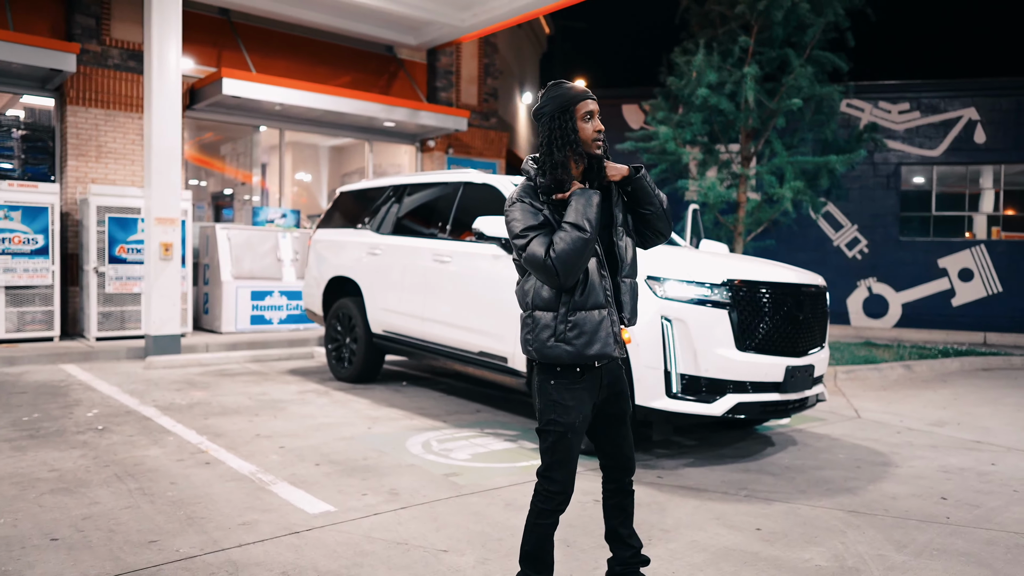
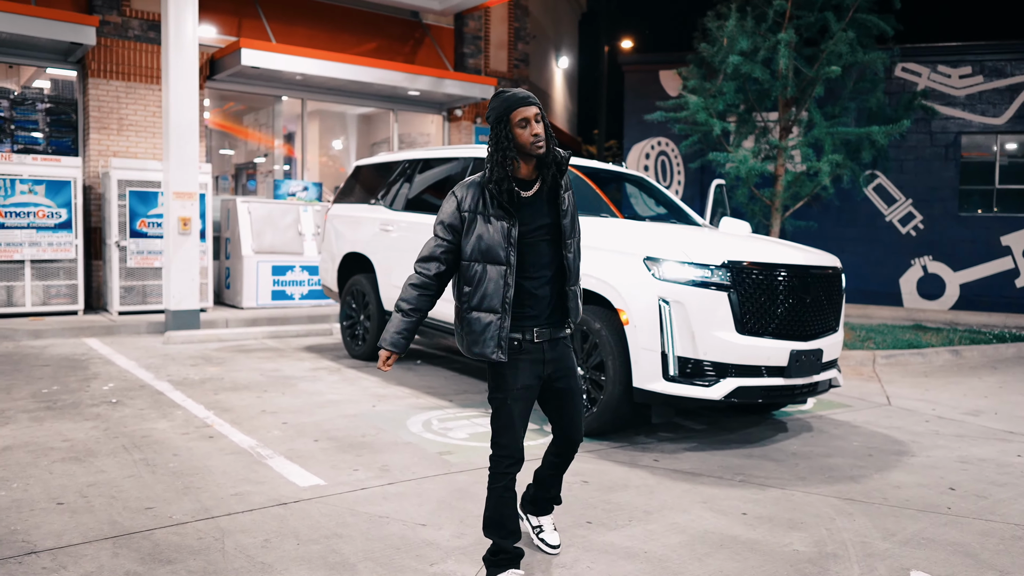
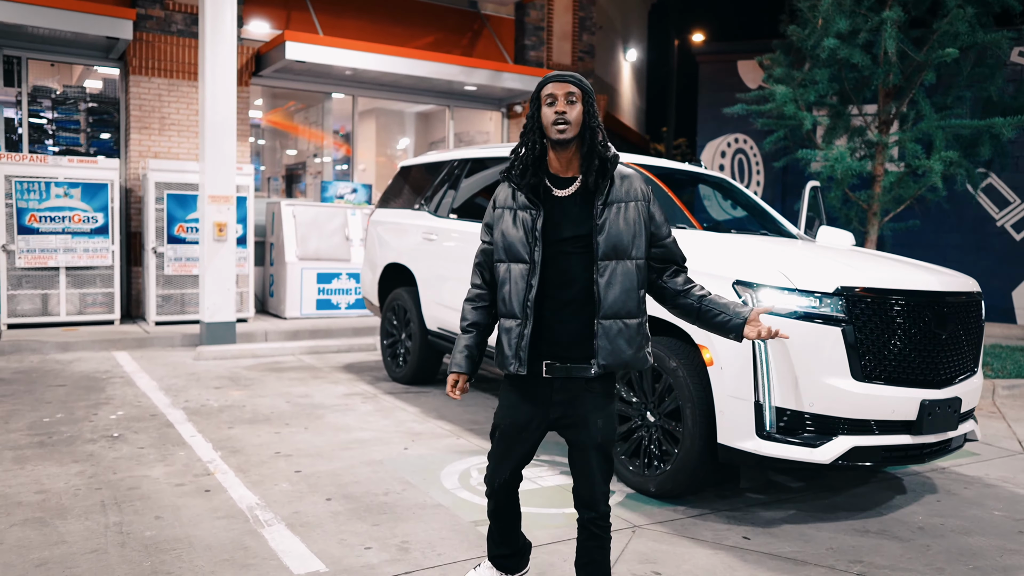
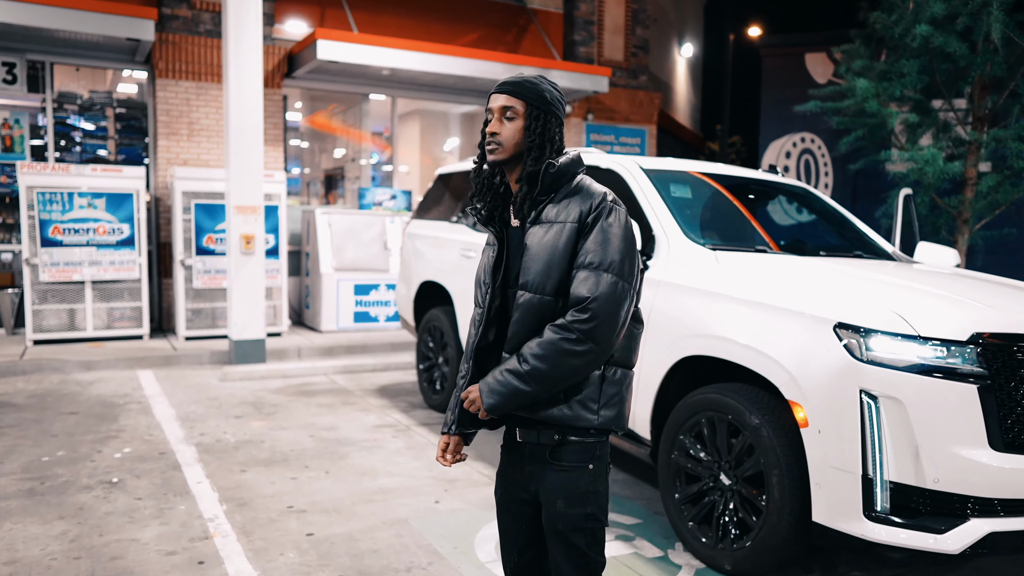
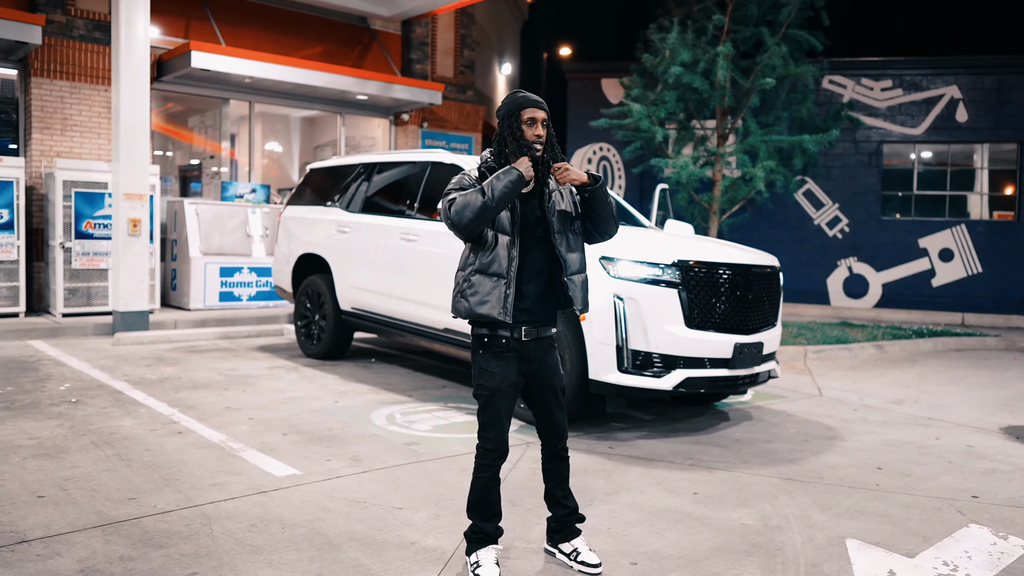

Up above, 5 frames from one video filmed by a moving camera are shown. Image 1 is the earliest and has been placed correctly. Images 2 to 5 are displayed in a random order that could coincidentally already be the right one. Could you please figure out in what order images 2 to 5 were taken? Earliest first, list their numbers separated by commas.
5, 2, 3, 4
